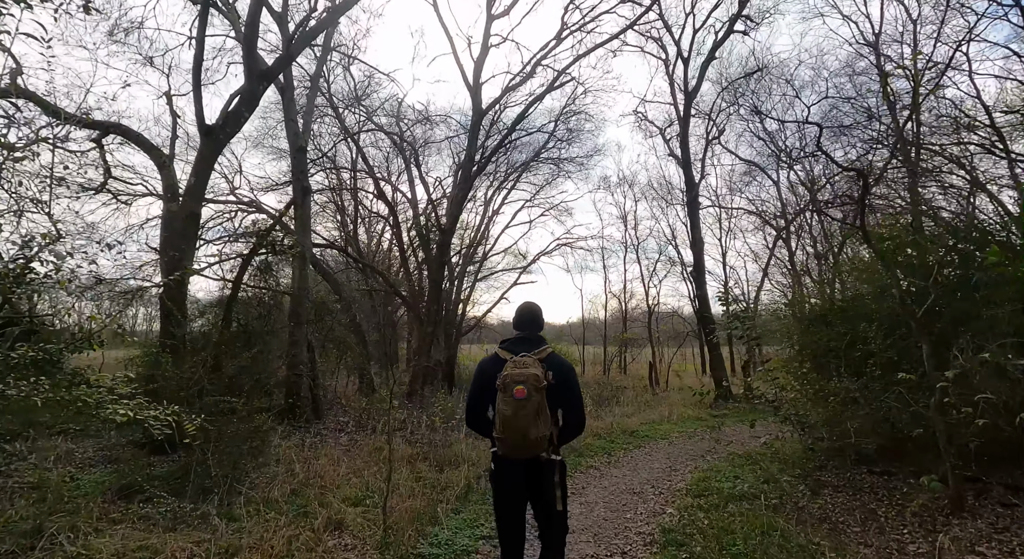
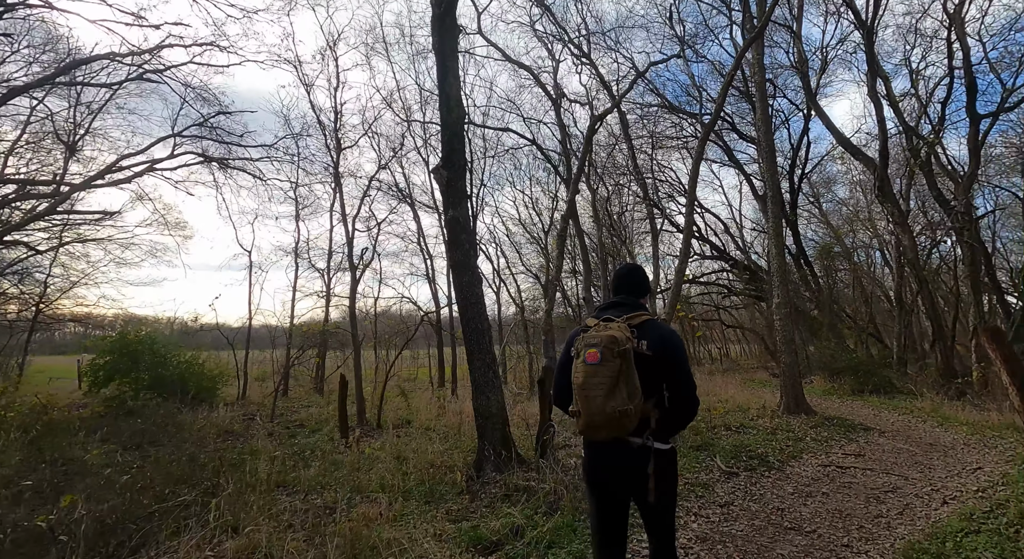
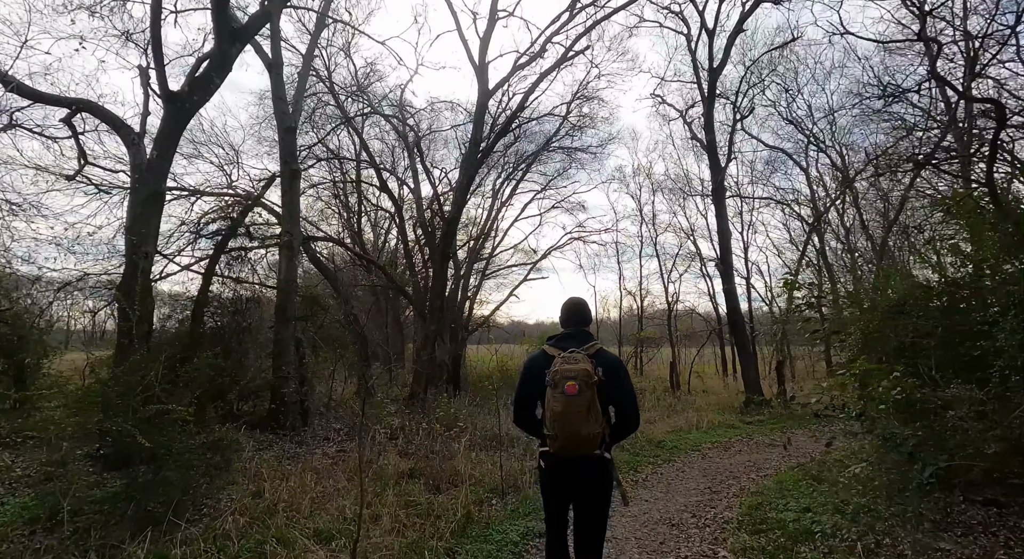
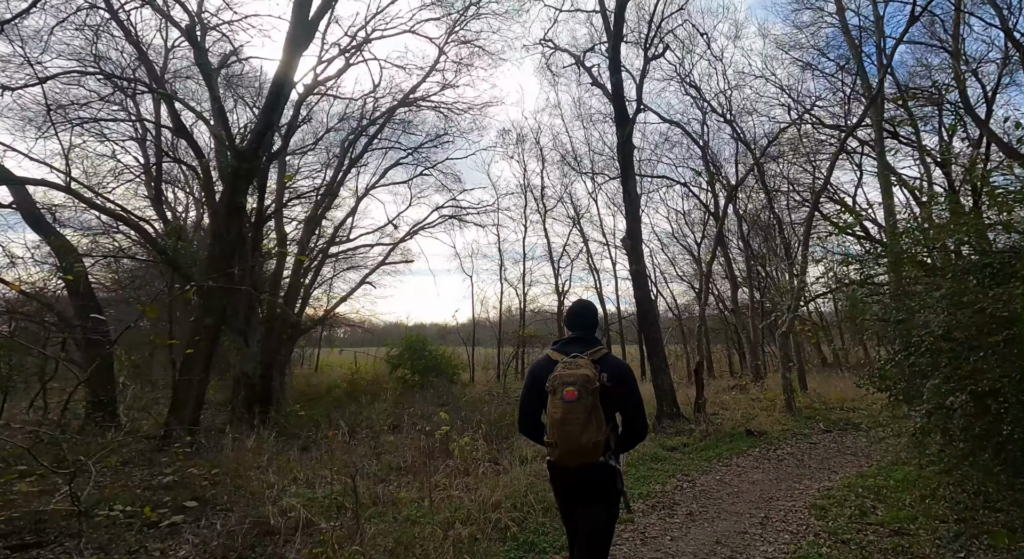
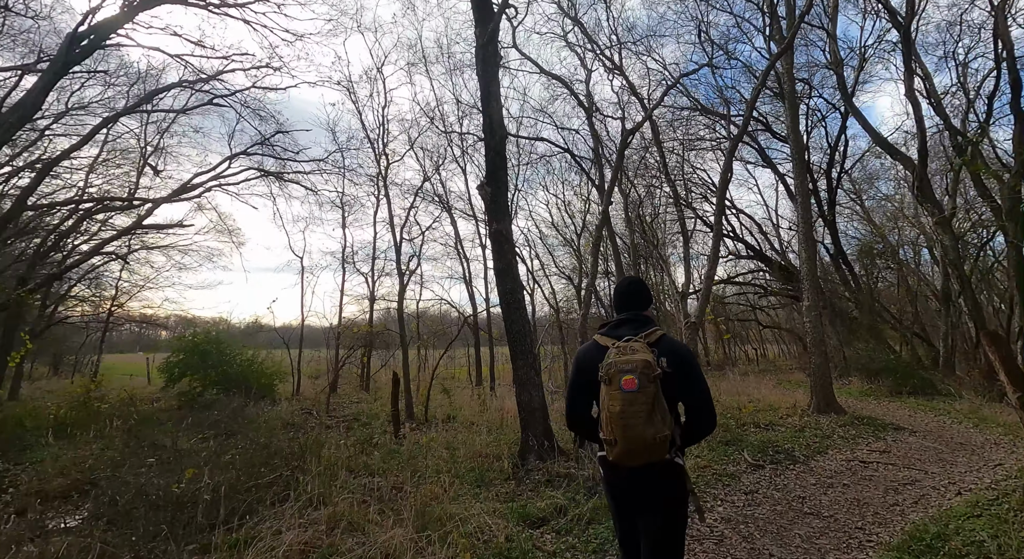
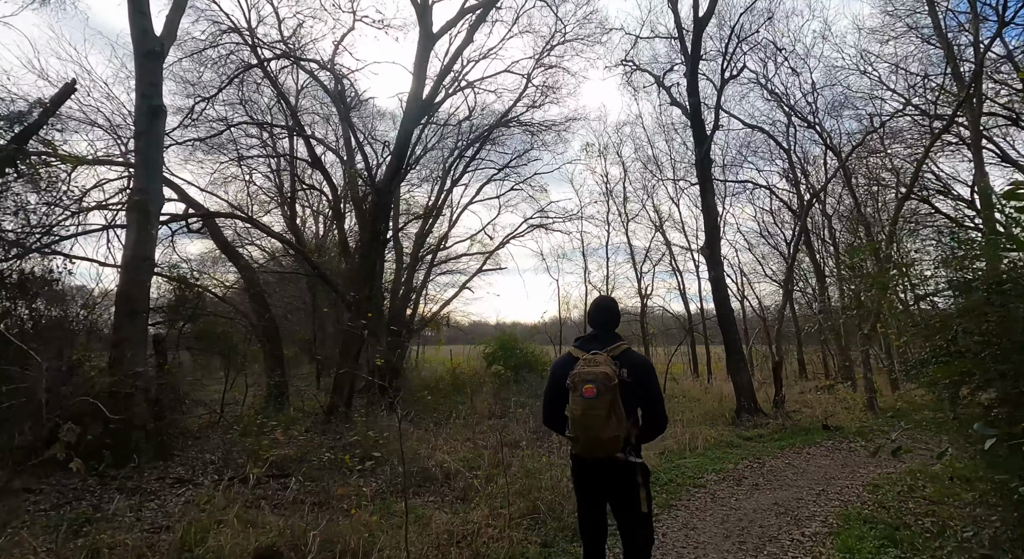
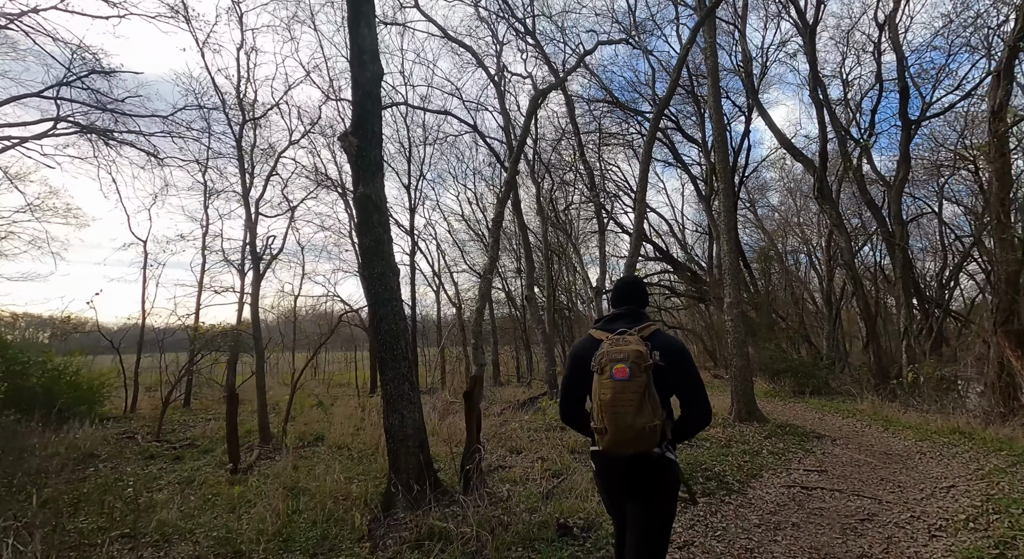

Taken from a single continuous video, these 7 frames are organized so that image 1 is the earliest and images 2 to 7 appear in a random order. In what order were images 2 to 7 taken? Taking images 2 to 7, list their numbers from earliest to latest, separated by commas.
3, 6, 4, 5, 2, 7
